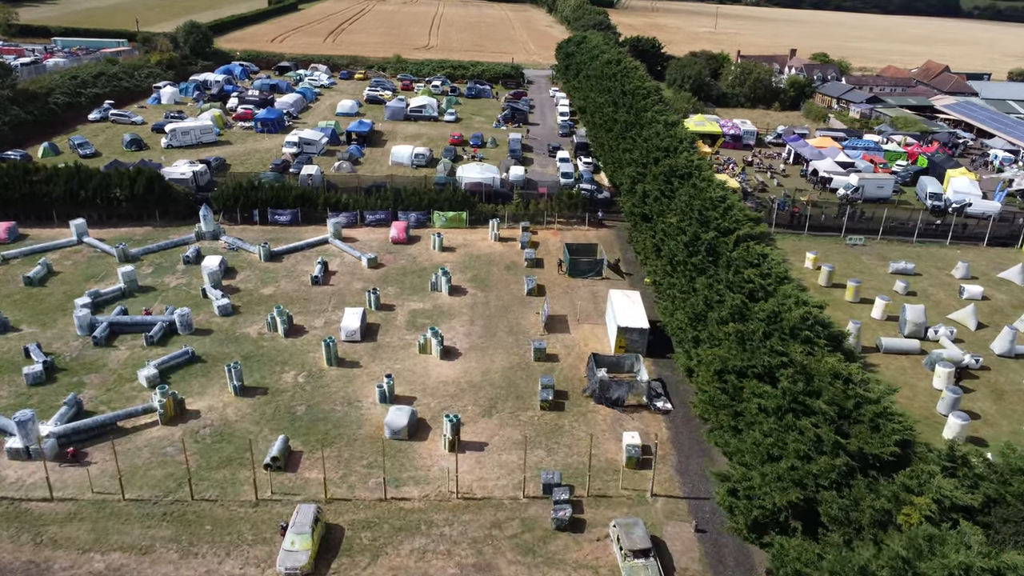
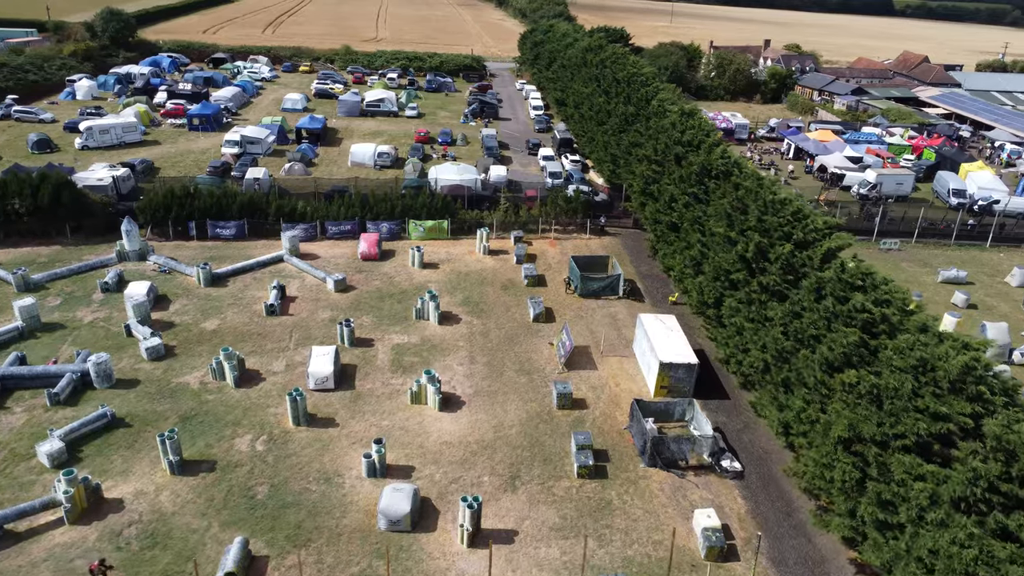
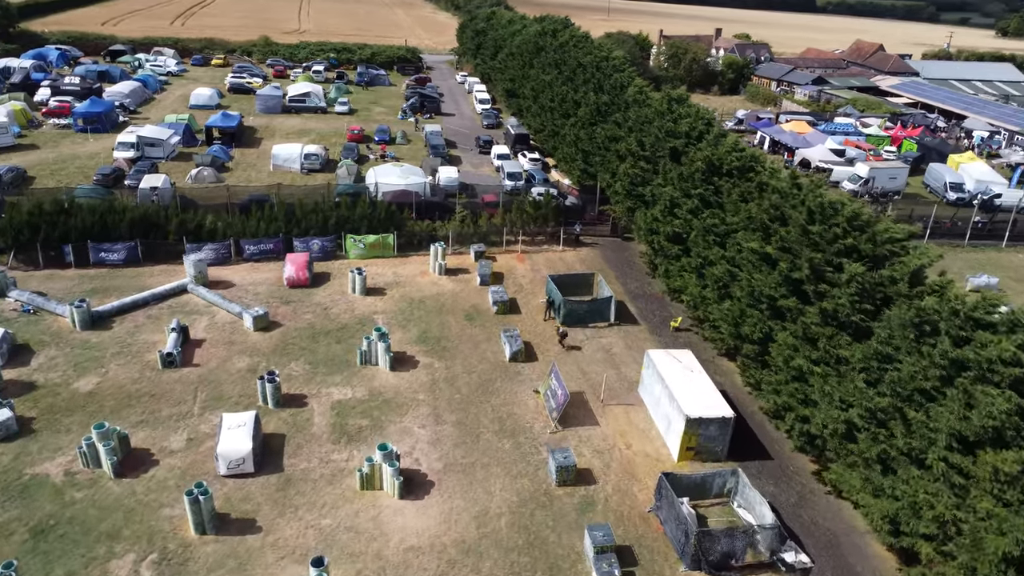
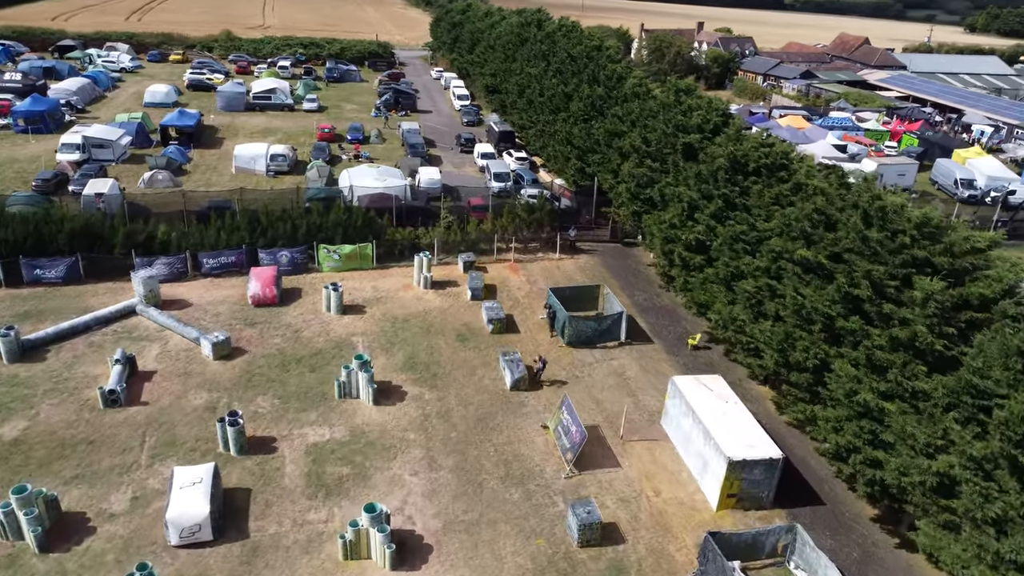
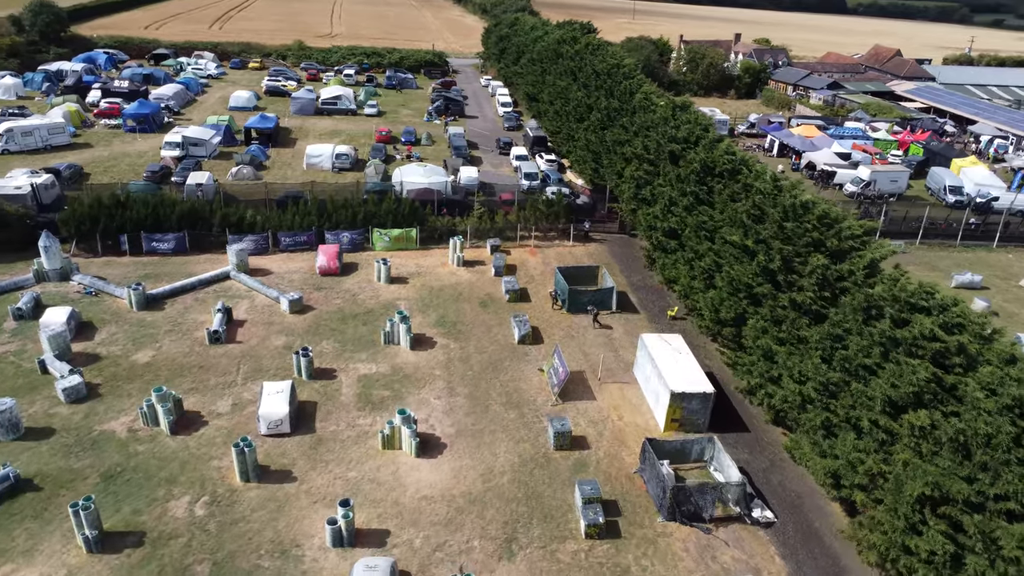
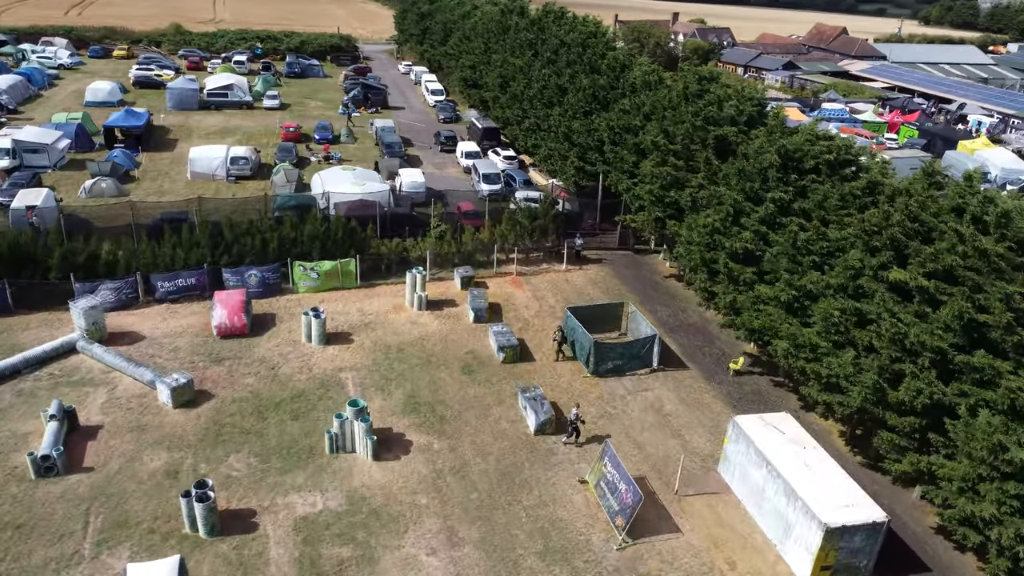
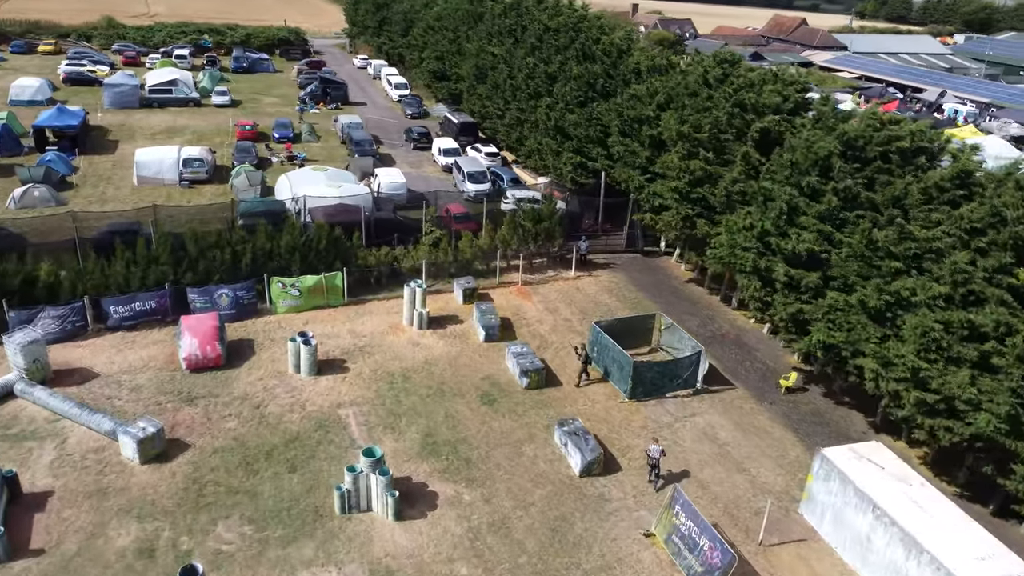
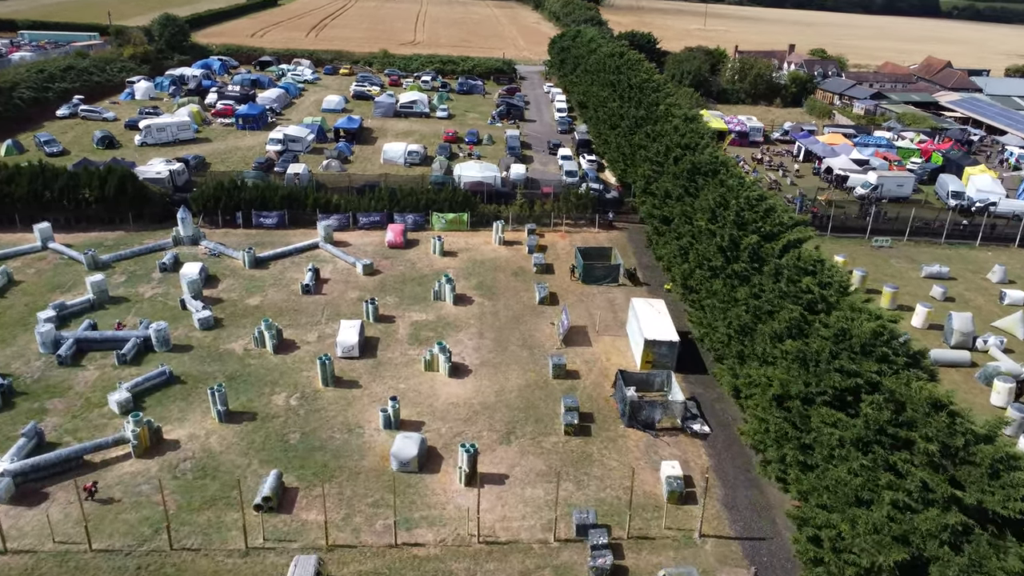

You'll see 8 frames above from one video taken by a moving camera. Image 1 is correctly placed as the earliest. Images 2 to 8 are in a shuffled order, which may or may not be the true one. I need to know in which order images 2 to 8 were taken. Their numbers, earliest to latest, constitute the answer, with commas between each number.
8, 2, 5, 3, 4, 6, 7
